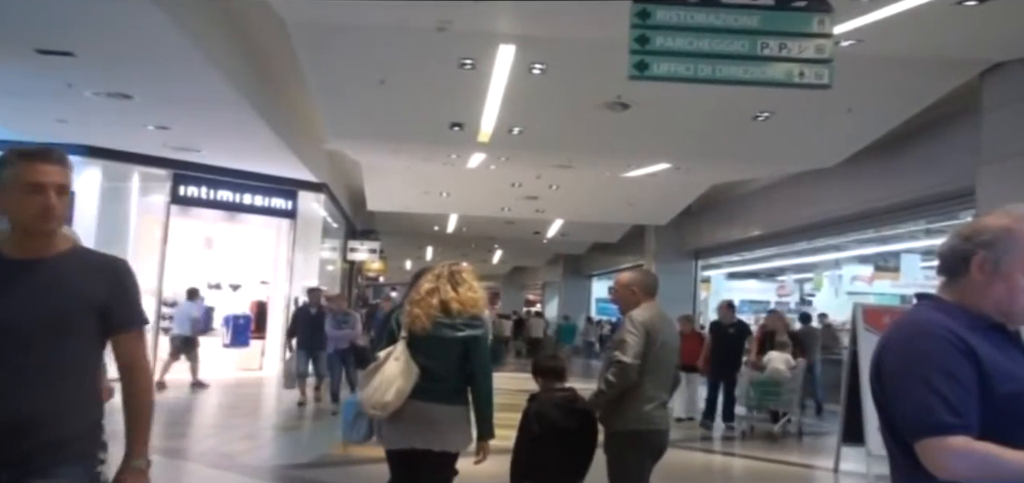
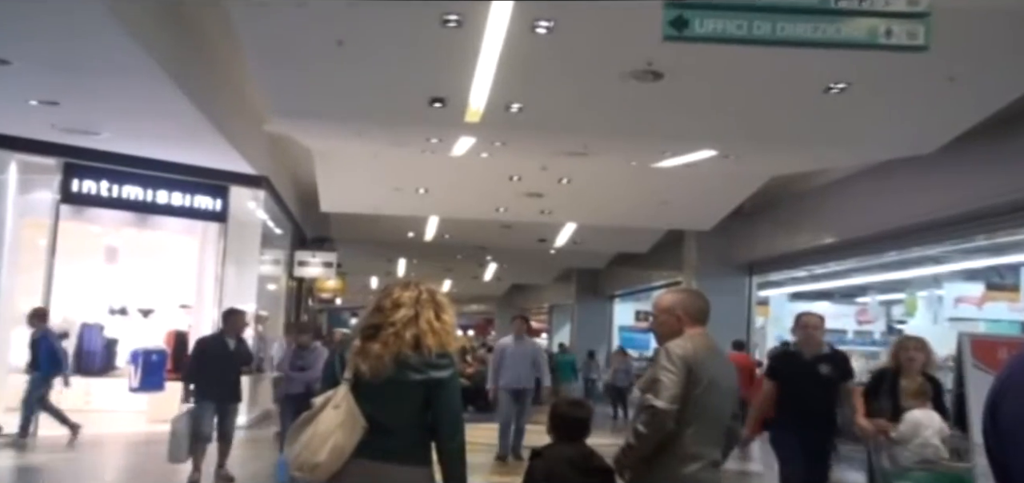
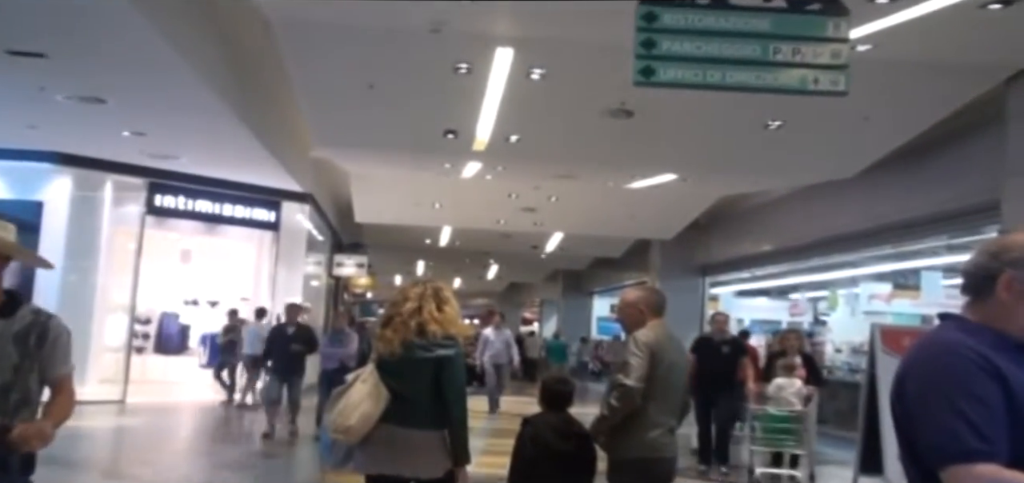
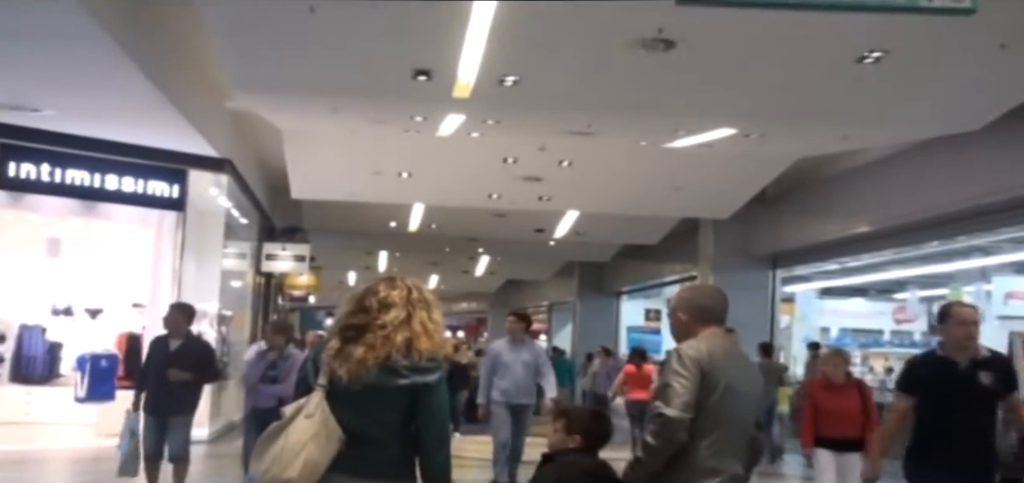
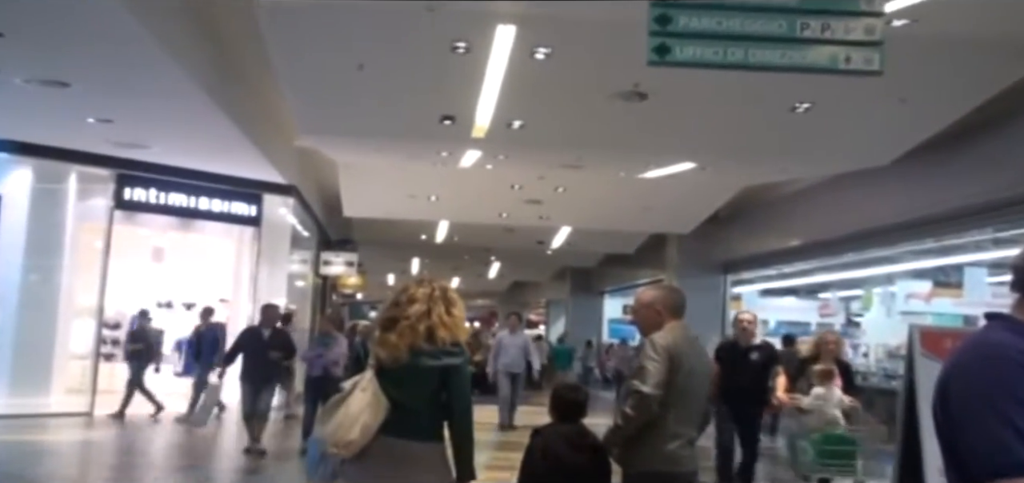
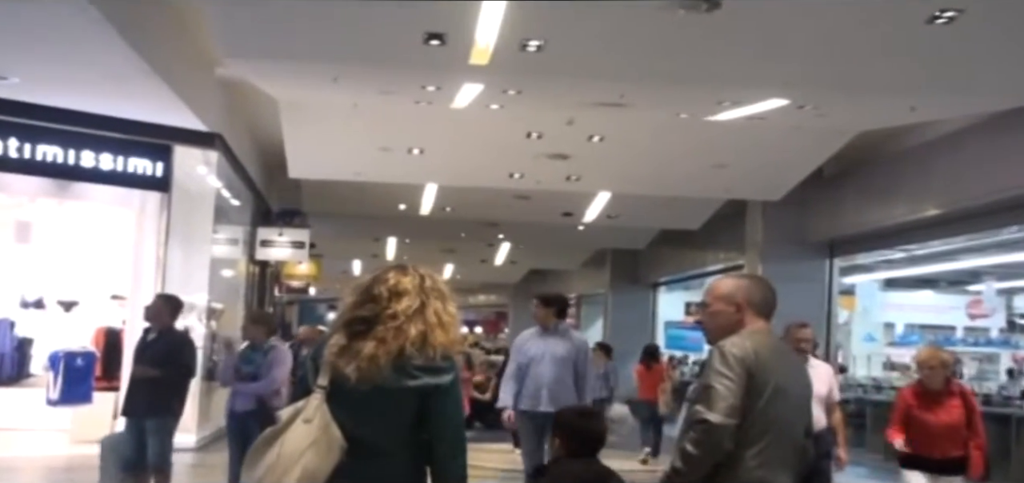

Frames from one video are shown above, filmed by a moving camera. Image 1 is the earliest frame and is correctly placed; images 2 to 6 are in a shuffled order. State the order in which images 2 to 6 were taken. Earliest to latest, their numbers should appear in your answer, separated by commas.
3, 5, 2, 4, 6
